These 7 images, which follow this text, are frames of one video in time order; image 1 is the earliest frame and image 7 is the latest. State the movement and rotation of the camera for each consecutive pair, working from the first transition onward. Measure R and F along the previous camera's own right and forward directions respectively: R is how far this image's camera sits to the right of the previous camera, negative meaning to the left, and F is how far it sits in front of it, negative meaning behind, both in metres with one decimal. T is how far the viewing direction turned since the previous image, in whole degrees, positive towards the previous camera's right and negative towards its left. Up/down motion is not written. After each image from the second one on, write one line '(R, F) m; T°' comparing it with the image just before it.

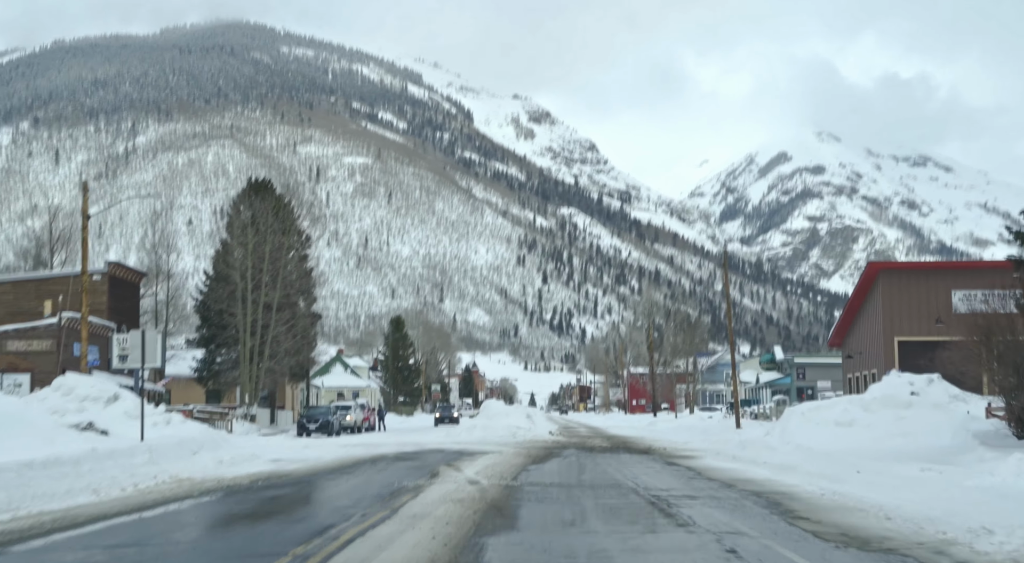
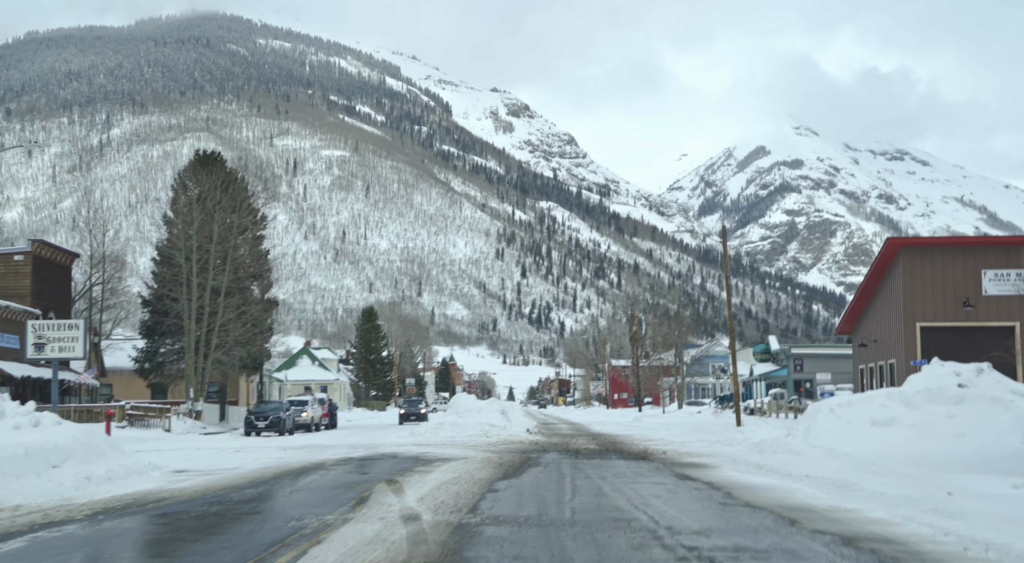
(+0.3, +6.6) m; +1°
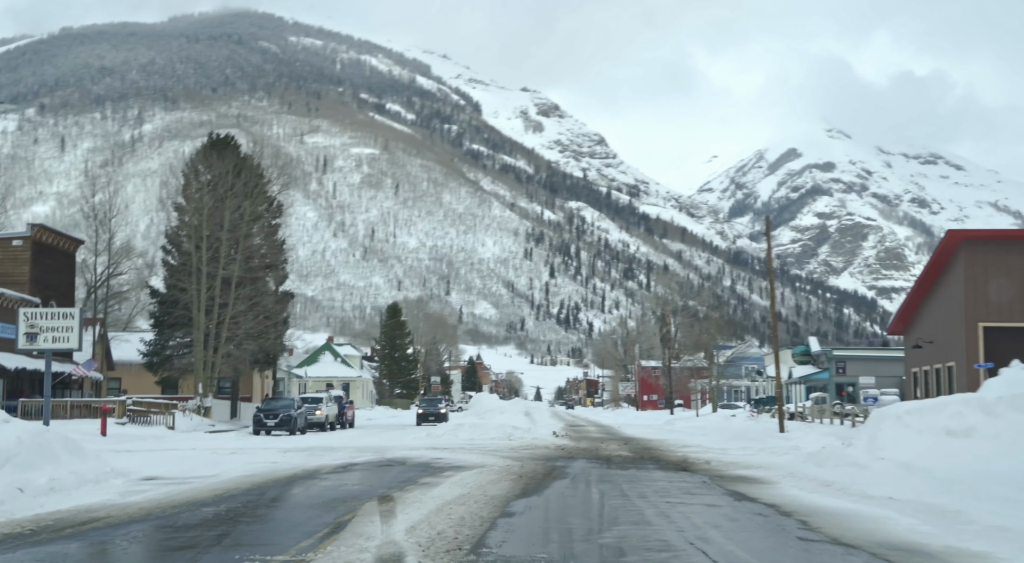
(+0.1, +3.7) m; -2°
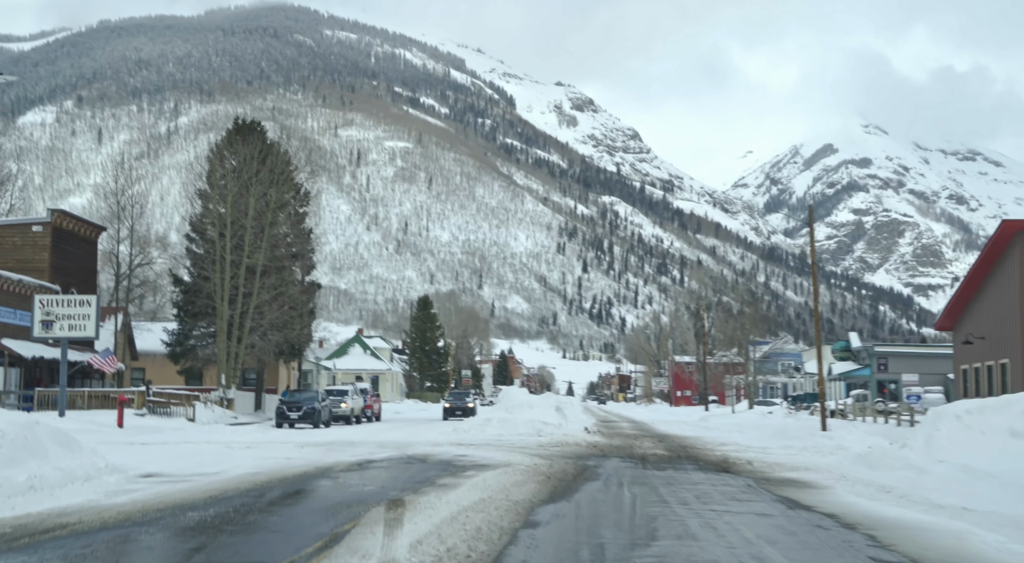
(+0.1, +1.9) m; -2°
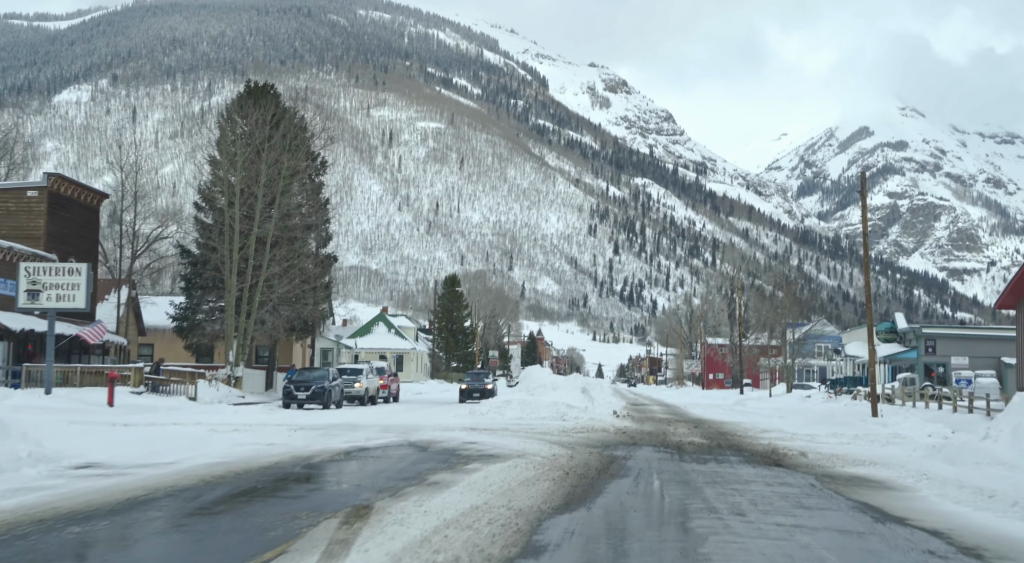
(+0.4, +3.8) m; -2°
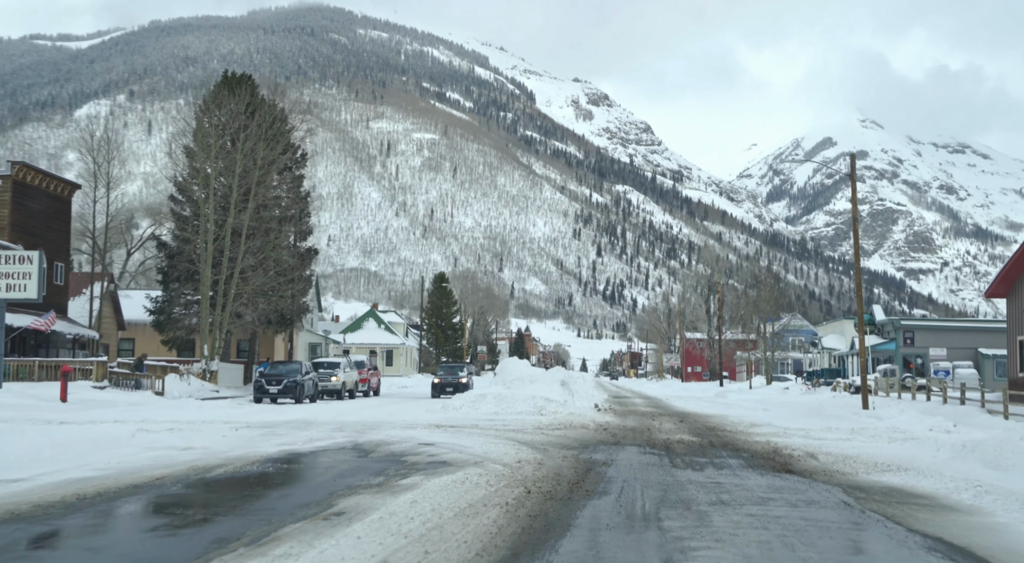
(+0.3, +1.8) m; +1°
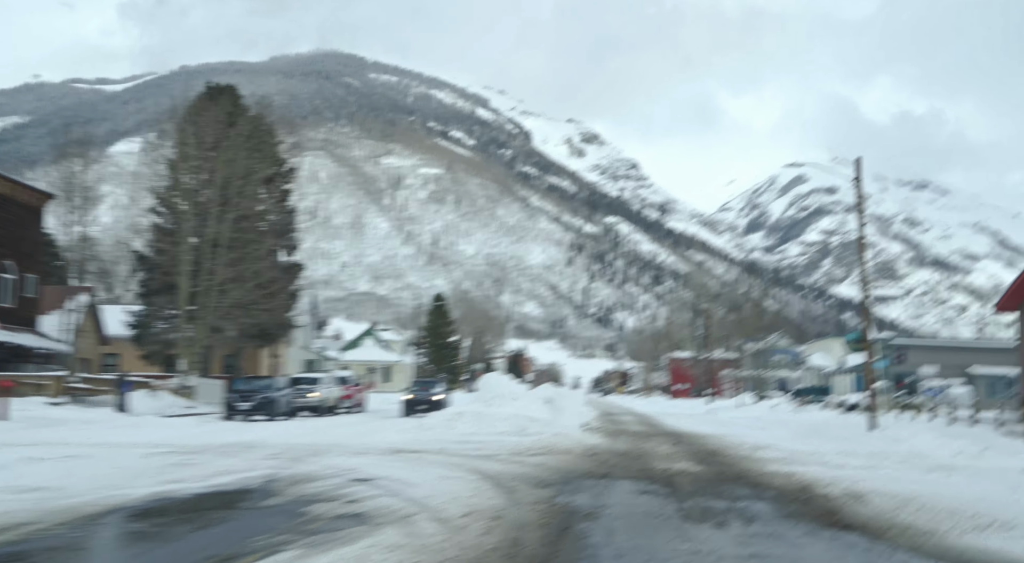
(+0.8, +2.8) m; 0°
